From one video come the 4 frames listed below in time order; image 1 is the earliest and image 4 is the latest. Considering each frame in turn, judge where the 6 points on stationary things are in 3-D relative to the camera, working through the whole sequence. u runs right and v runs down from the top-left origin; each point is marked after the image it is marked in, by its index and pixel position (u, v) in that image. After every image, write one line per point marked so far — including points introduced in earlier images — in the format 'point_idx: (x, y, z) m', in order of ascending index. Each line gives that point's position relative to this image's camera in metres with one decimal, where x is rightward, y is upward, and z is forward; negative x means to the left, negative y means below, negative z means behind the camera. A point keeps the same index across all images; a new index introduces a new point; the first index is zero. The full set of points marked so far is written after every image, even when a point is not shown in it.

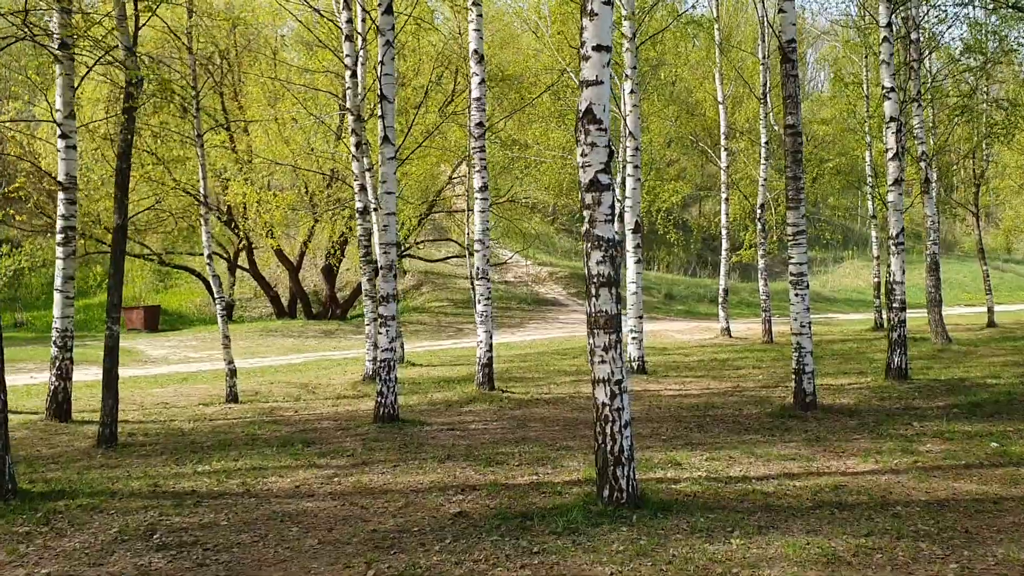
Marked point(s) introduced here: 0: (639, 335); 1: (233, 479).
0: (+2.5, -0.9, +15.2) m
1: (-2.3, -1.6, +6.5) m
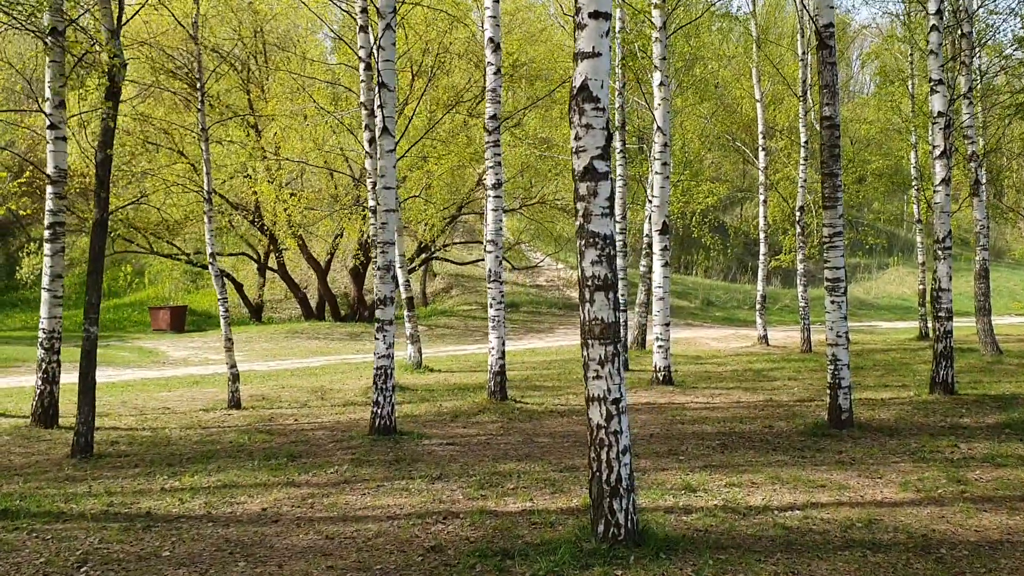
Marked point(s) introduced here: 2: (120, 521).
0: (+2.9, -1.0, +14.4) m
1: (-2.4, -1.6, +5.9) m
2: (-2.7, -1.6, +5.2) m
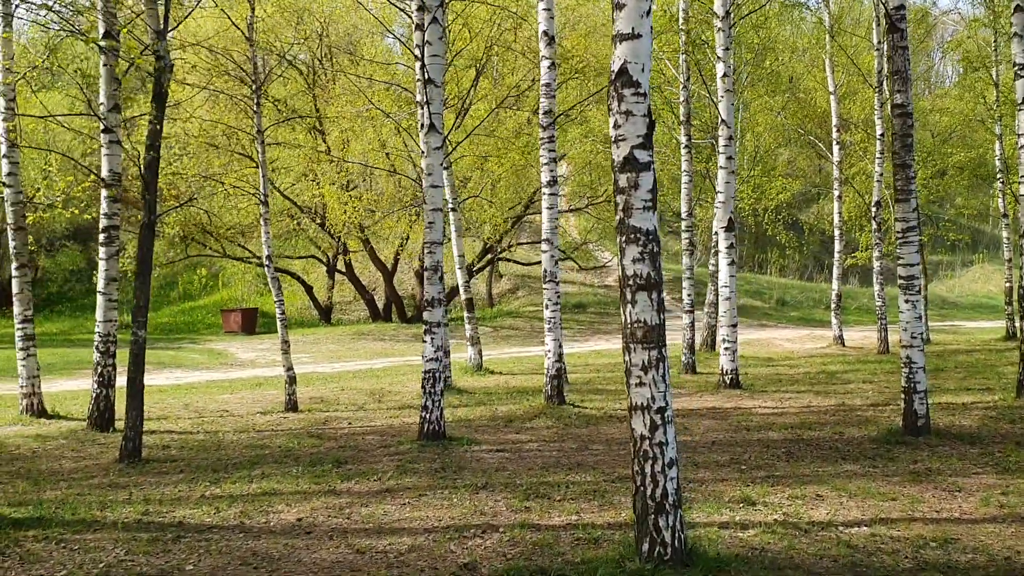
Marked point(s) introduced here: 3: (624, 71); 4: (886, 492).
0: (+3.9, -1.0, +13.8) m
1: (-2.1, -1.6, +5.8) m
2: (-2.4, -1.6, +5.1) m
3: (+0.6, +1.2, +4.4) m
4: (+3.2, -1.7, +6.6) m
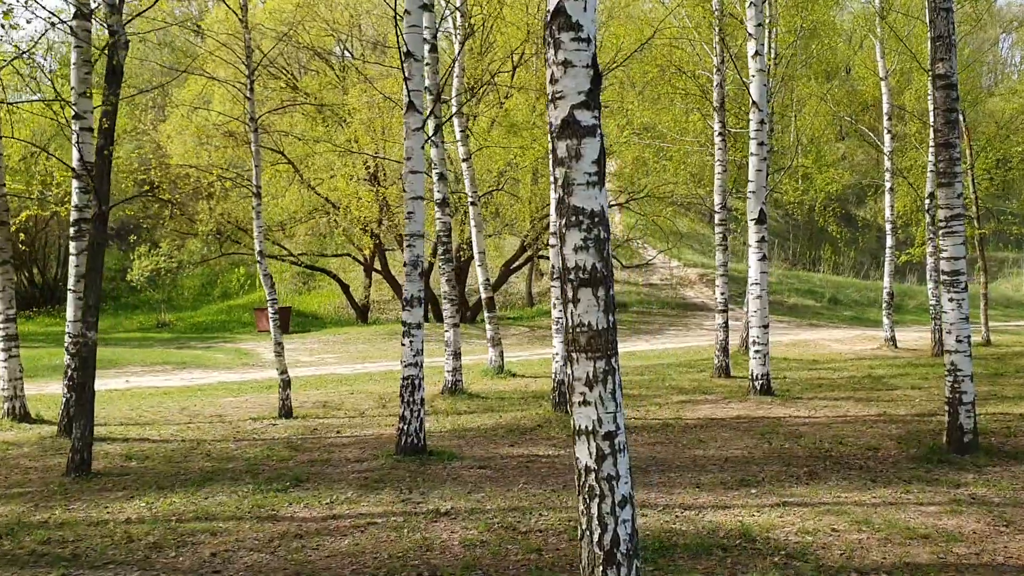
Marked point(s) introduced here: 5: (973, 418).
0: (+4.1, -1.0, +12.7) m
1: (-2.4, -1.6, +5.1) m
2: (-2.7, -1.6, +4.5) m
3: (+0.2, +1.2, +3.5) m
4: (+2.9, -1.7, +5.6) m
5: (+4.5, -1.3, +7.6) m
